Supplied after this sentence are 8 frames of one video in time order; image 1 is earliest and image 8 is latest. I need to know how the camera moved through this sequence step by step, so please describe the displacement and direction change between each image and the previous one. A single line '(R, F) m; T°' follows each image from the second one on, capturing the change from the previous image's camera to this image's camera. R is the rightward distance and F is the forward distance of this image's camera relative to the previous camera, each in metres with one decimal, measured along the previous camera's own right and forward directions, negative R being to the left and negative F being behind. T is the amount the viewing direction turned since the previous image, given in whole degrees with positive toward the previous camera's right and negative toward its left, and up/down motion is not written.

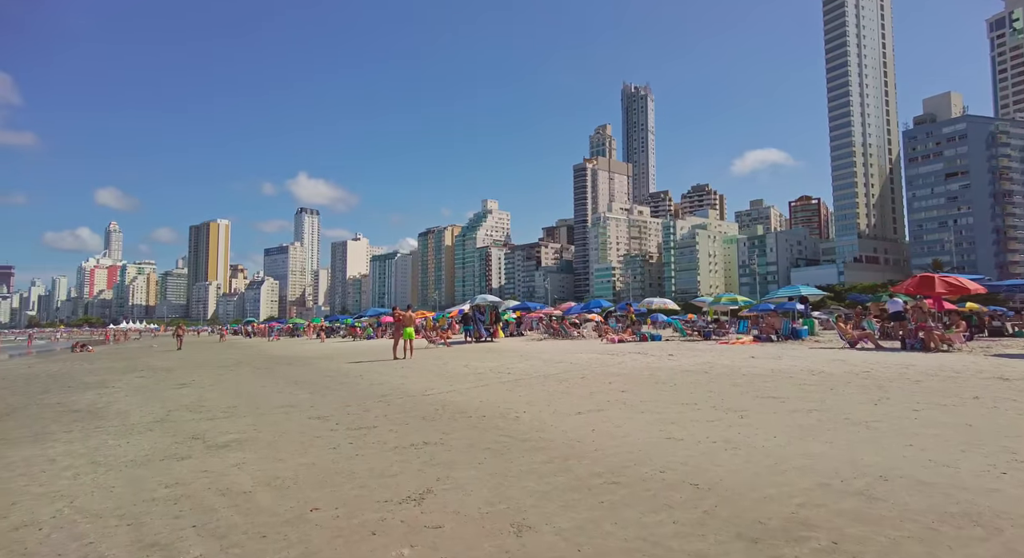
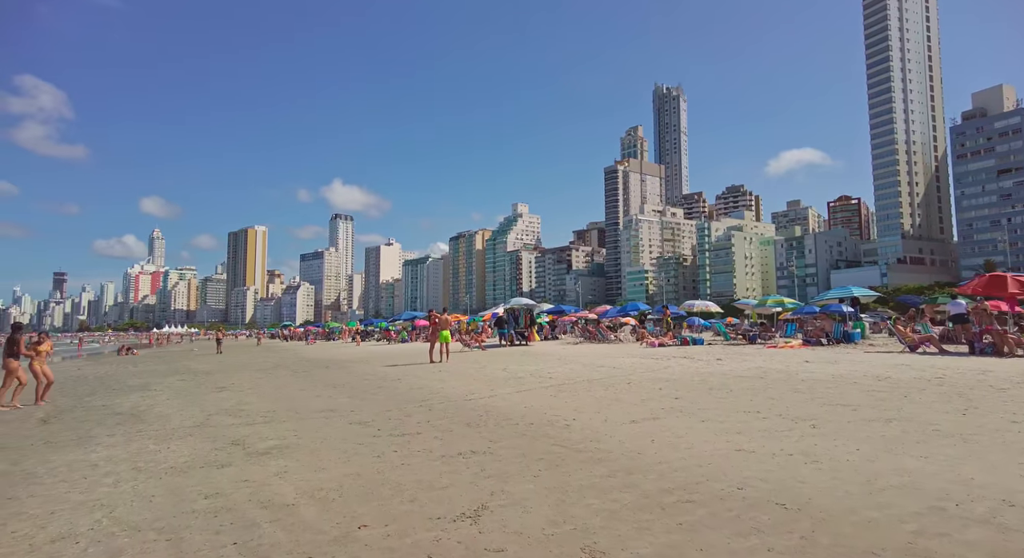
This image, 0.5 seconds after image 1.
(-0.2, +0.4) m; -3°
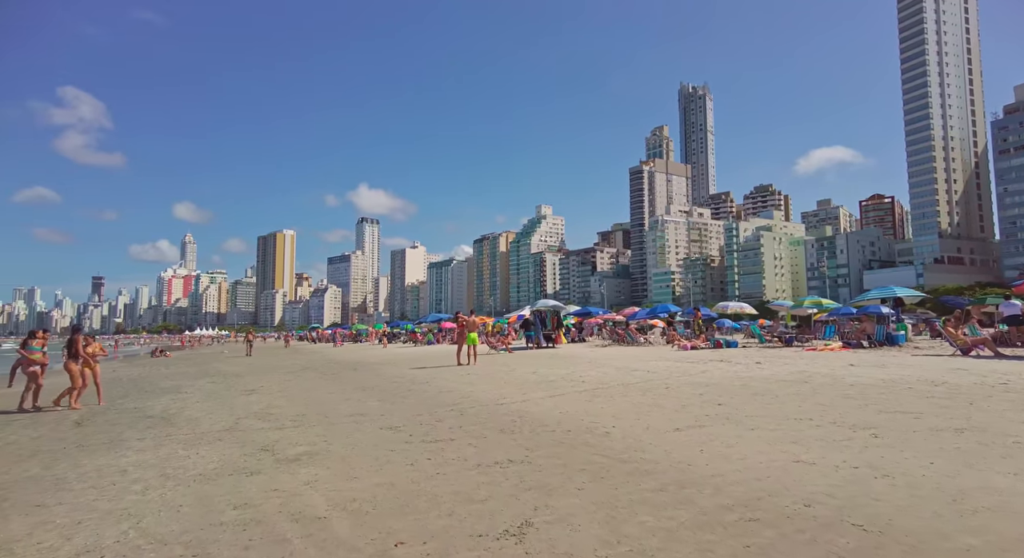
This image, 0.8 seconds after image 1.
(-0.1, +0.3) m; -2°
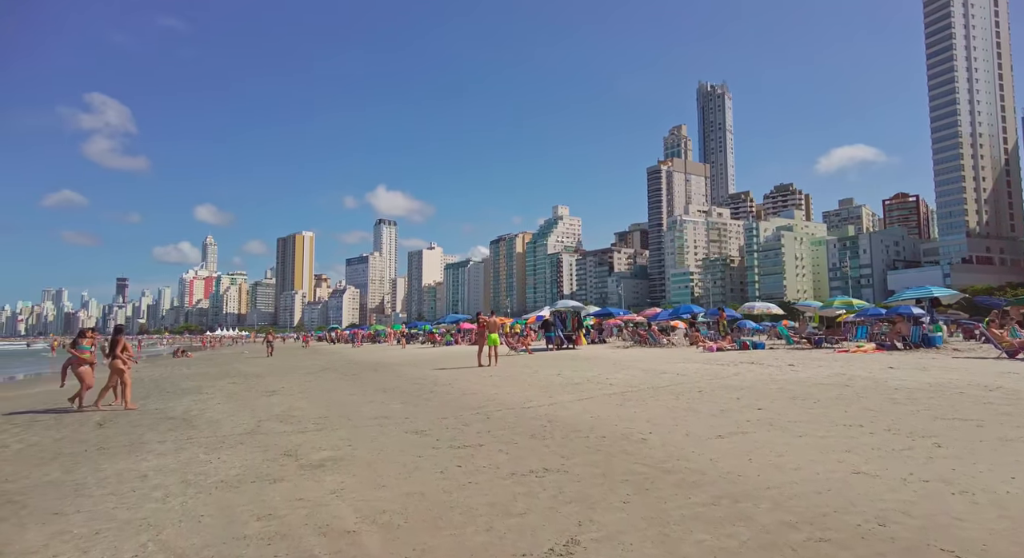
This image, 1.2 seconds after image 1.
(-0.2, +0.3) m; -2°
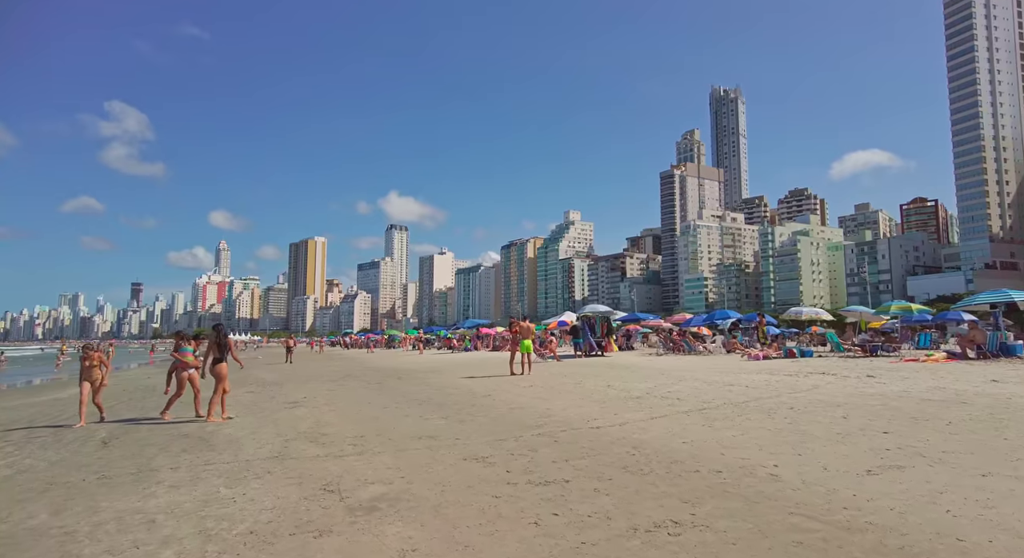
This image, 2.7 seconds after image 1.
(-0.8, +1.3) m; -1°
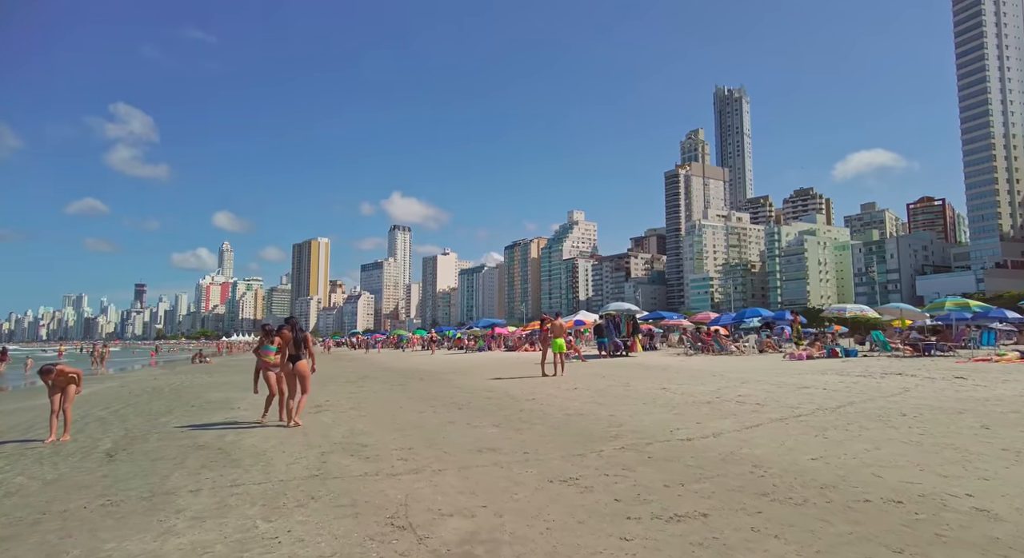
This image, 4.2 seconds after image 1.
(-0.9, +1.2) m; 0°
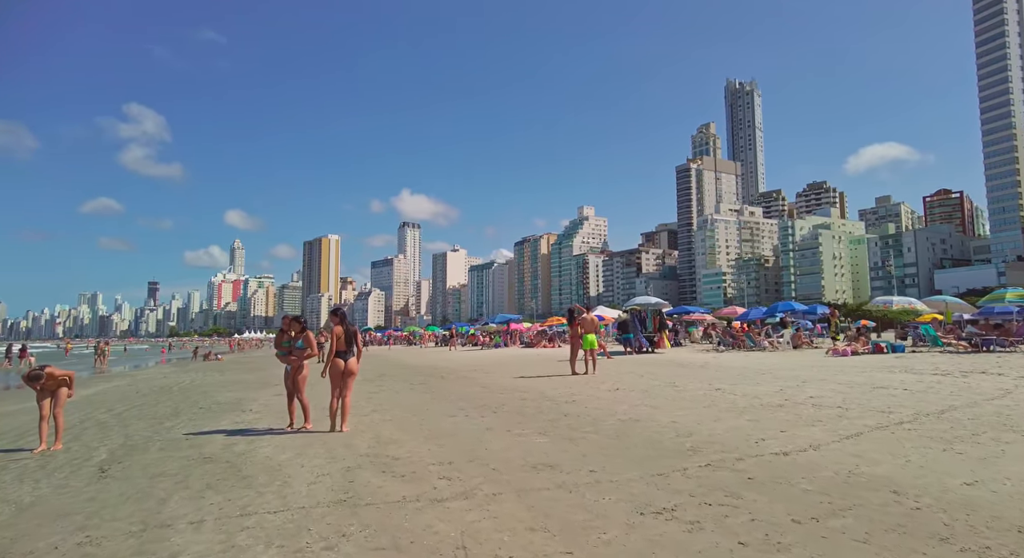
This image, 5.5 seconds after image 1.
(-0.5, +1.1) m; -1°
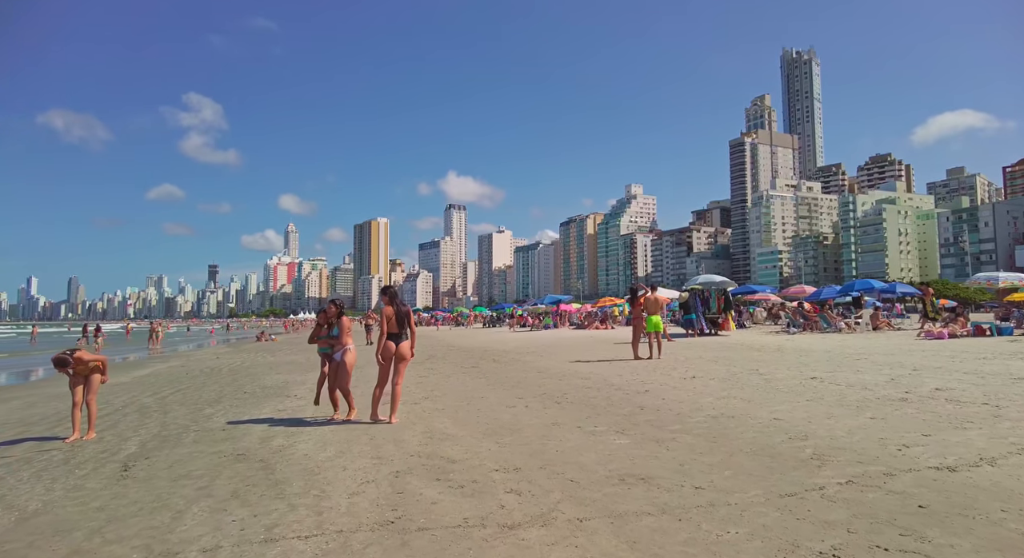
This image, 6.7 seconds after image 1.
(-0.3, +1.1) m; -5°
